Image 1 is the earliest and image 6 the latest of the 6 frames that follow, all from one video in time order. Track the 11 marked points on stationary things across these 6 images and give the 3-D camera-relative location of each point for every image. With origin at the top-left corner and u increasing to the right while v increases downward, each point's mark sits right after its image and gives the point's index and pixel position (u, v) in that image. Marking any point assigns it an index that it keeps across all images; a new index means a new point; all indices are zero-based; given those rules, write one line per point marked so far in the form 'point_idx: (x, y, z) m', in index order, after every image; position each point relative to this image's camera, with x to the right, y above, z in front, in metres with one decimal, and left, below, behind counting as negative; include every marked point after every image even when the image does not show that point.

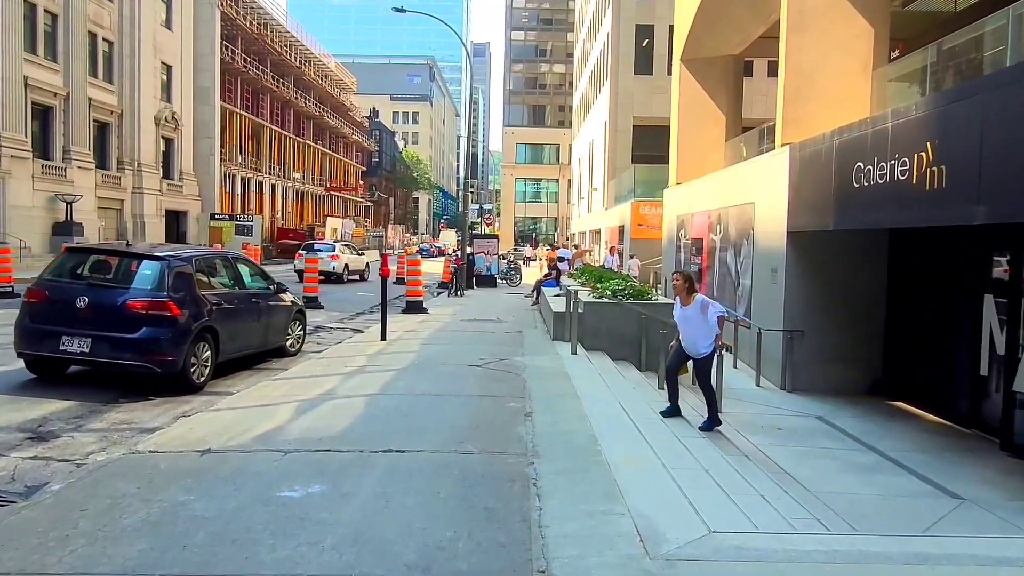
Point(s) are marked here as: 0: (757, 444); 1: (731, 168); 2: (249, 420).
0: (+2.9, -1.8, +8.6) m
1: (+4.7, +2.6, +15.4) m
2: (-2.3, -1.2, +6.3) m
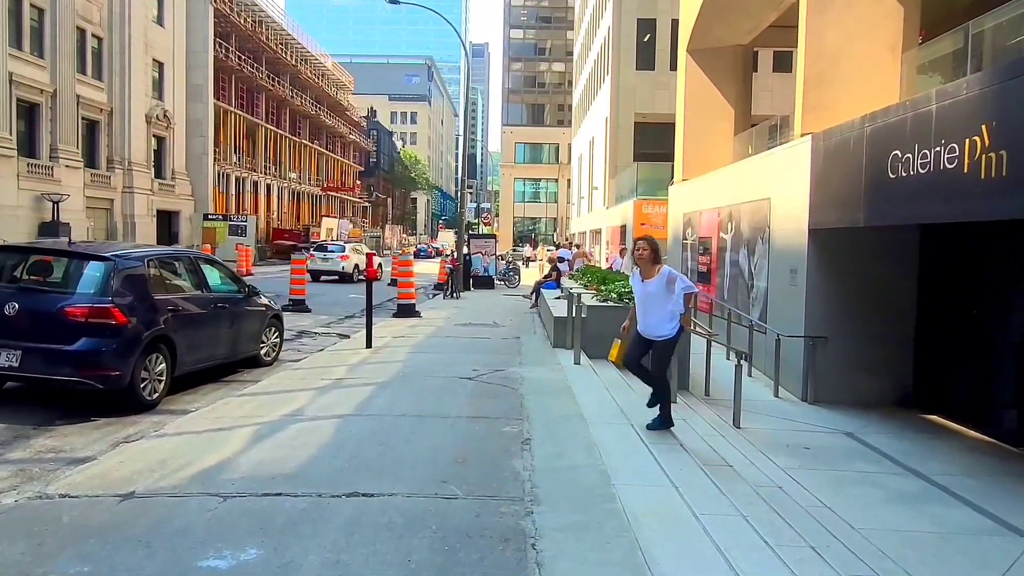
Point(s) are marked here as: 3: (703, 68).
0: (+2.9, -1.9, +7.6) m
1: (+4.6, +2.5, +14.4) m
2: (-2.4, -1.2, +5.4) m
3: (+5.3, +6.1, +19.8) m
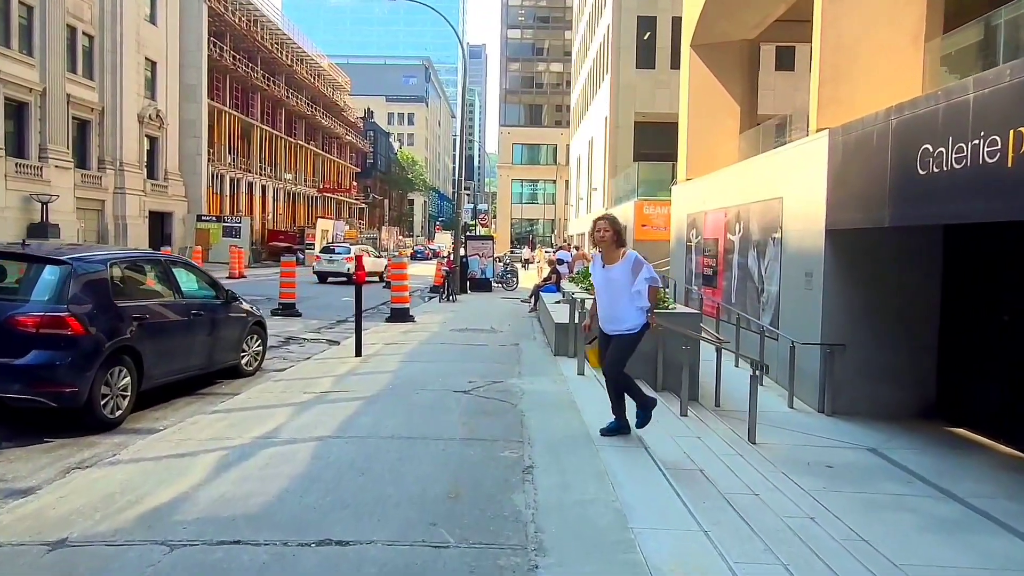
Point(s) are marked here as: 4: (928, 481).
0: (+2.9, -1.9, +6.9) m
1: (+4.6, +2.5, +13.8) m
2: (-2.4, -1.2, +4.7) m
3: (+5.2, +6.0, +19.2) m
4: (+4.3, -2.0, +7.5) m
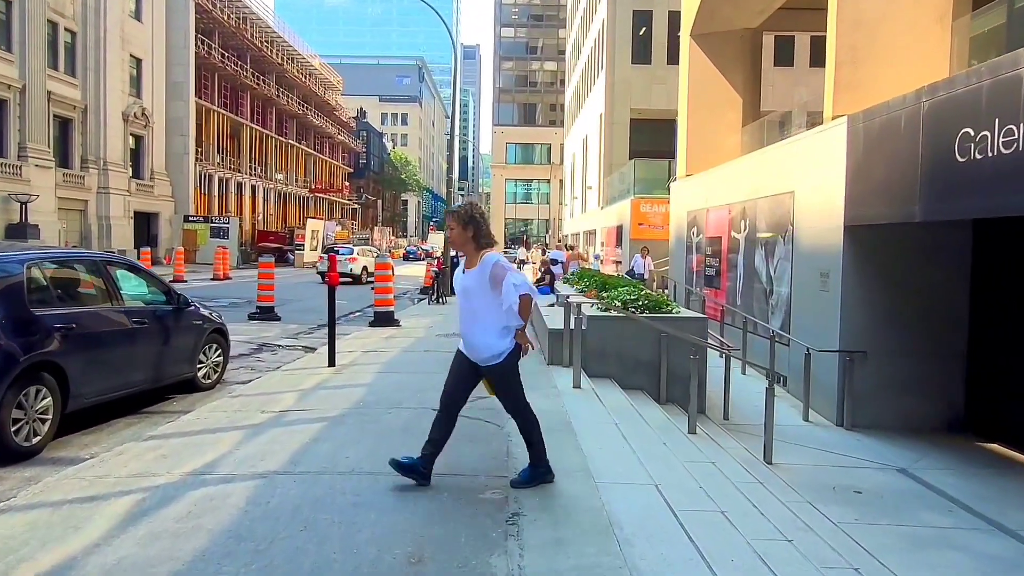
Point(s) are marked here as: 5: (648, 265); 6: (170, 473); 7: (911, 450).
0: (+2.7, -2.0, +6.0) m
1: (+4.4, +2.4, +12.9) m
2: (-2.5, -1.3, +3.8) m
3: (+5.0, +6.0, +18.3) m
4: (+4.2, -2.0, +6.6) m
5: (+3.7, +0.6, +19.2) m
6: (-2.2, -1.2, +4.7) m
7: (+4.8, -1.9, +8.6) m
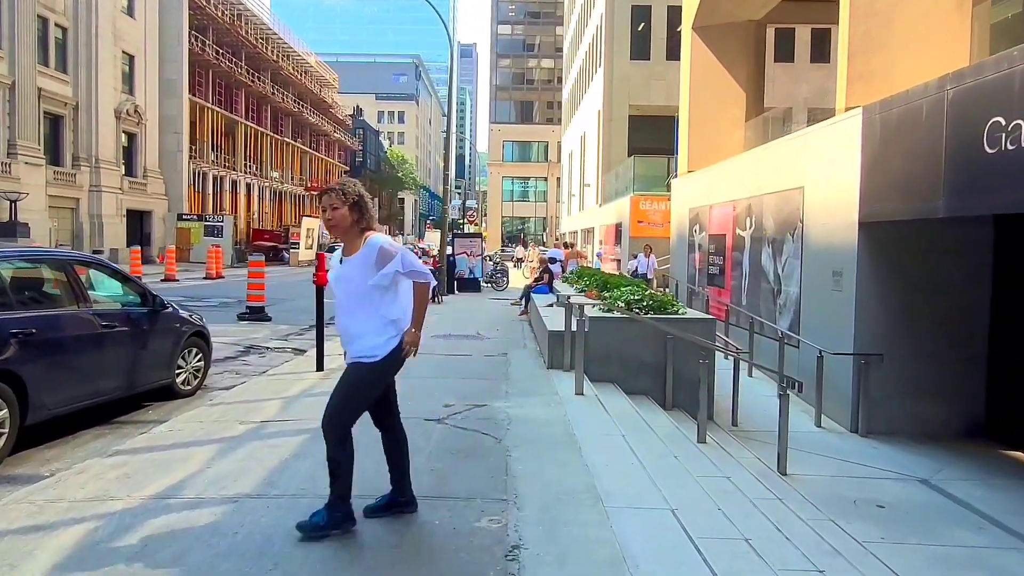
0: (+2.7, -2.0, +5.6) m
1: (+4.4, +2.4, +12.5) m
2: (-2.5, -1.3, +3.3) m
3: (+4.9, +6.0, +17.8) m
4: (+4.2, -2.0, +6.1) m
5: (+3.6, +0.6, +18.7) m
6: (-2.2, -1.2, +4.2) m
7: (+4.7, -1.9, +8.1) m
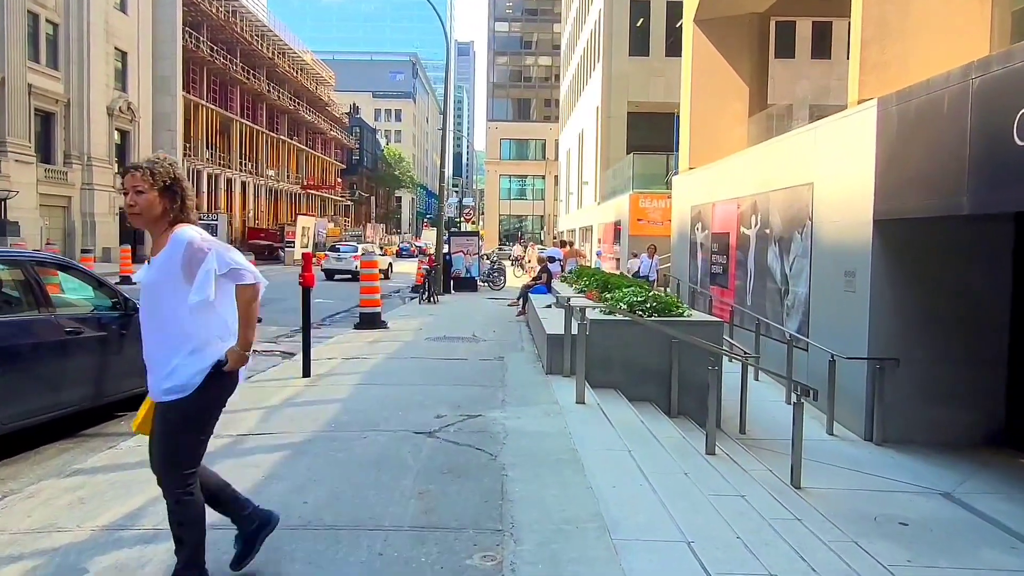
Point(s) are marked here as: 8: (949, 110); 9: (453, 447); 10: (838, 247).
0: (+2.7, -2.0, +5.2) m
1: (+4.3, +2.4, +12.0) m
2: (-2.5, -1.3, +2.8) m
3: (+4.9, +6.0, +17.4) m
4: (+4.2, -2.1, +5.7) m
5: (+3.5, +0.7, +18.3) m
6: (-2.3, -1.2, +3.8) m
7: (+4.7, -1.9, +7.7) m
8: (+4.3, +1.8, +7.1) m
9: (-0.4, -1.2, +5.4) m
10: (+4.2, +0.5, +9.4) m
